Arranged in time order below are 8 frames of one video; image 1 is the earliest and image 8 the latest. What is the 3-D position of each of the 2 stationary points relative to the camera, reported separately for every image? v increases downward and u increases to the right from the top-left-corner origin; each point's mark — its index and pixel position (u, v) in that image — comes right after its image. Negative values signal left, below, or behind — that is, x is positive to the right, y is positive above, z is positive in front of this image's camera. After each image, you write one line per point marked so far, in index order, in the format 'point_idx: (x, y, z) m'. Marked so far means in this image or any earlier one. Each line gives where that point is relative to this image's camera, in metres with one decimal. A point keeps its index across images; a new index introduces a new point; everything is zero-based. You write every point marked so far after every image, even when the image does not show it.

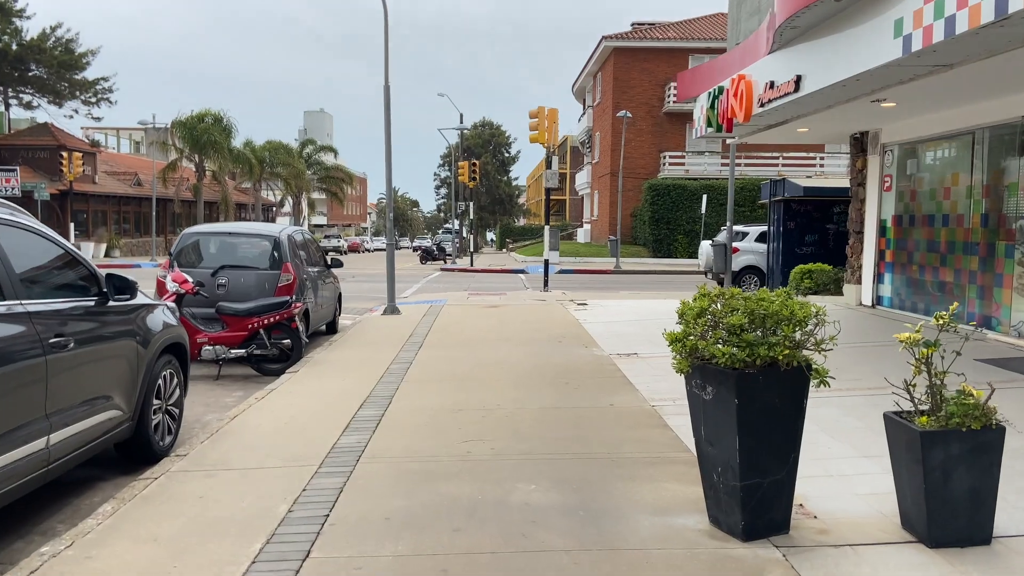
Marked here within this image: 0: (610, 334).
0: (+1.4, -0.7, +11.2) m
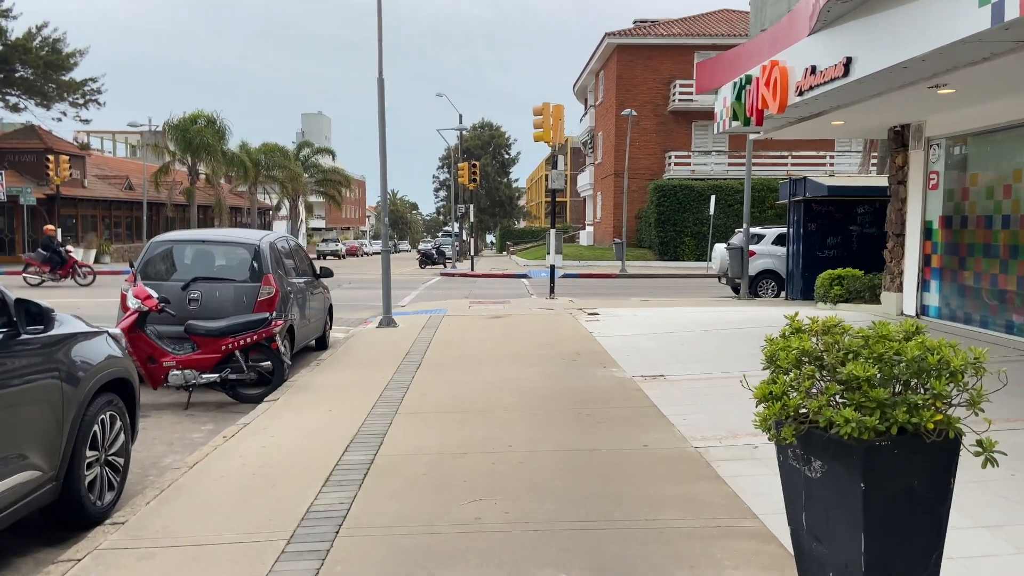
0: (+1.5, -0.8, +10.1) m
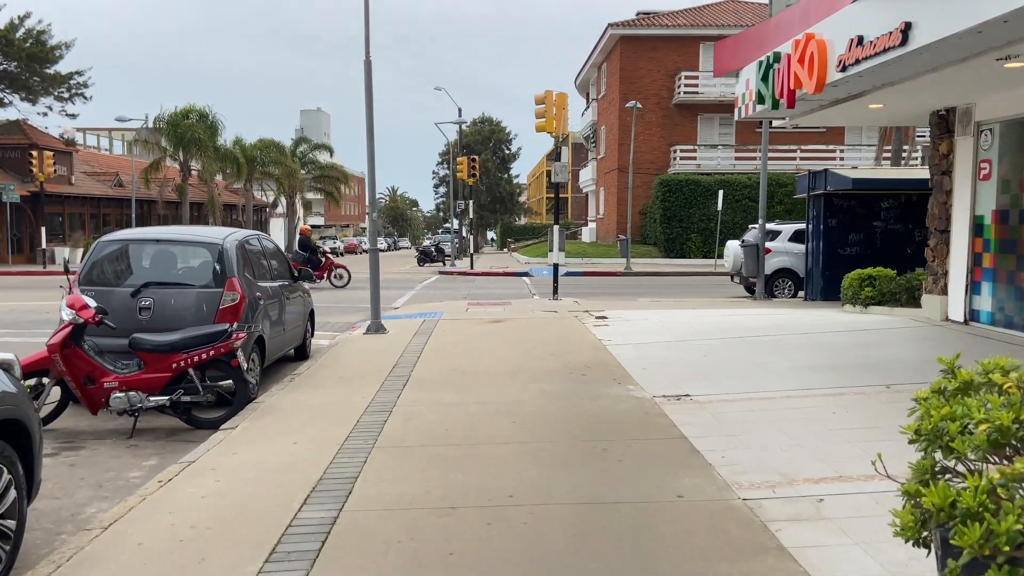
0: (+1.5, -0.9, +8.9) m
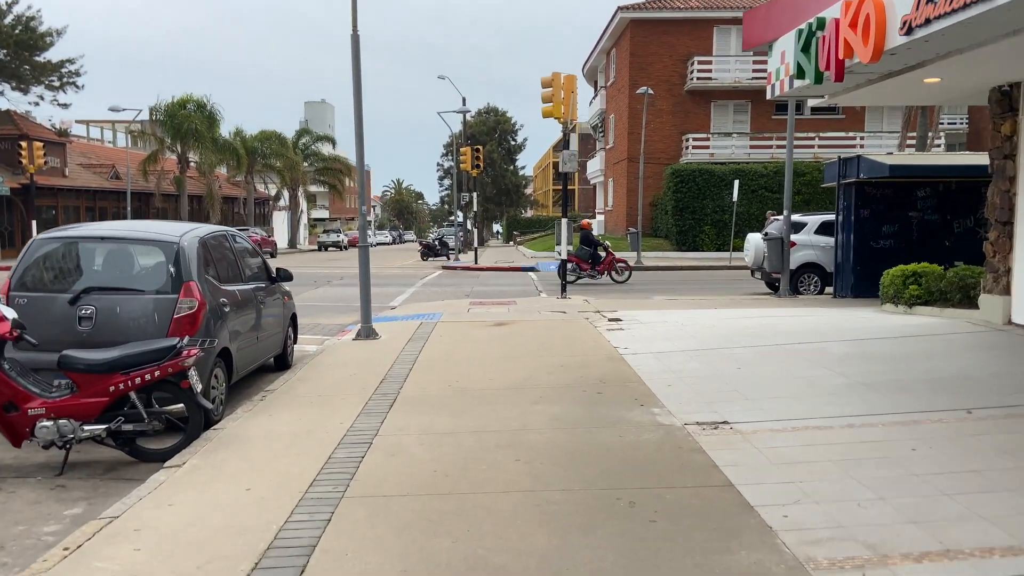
0: (+1.6, -0.9, +7.7) m
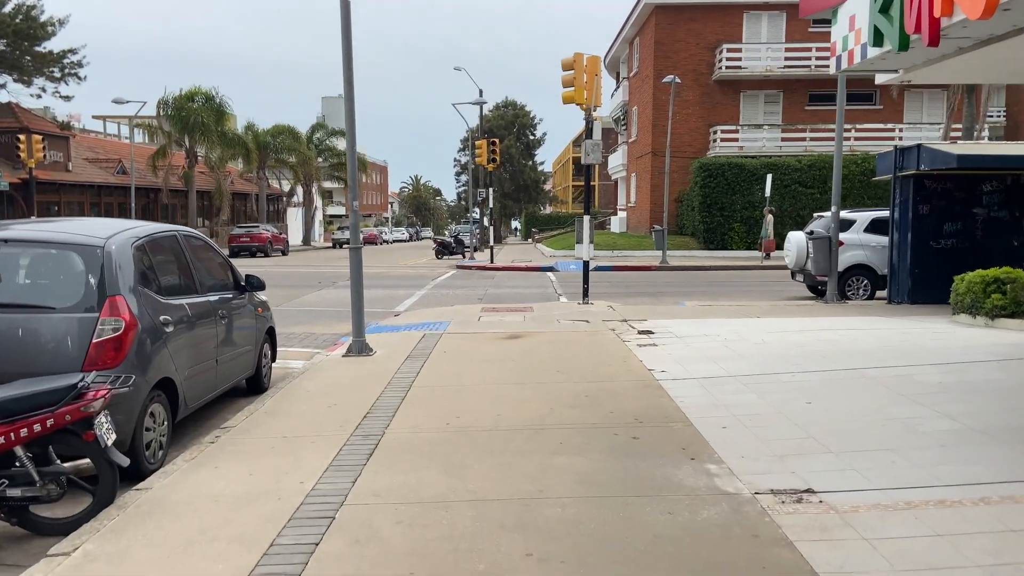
0: (+1.7, -1.0, +6.1) m
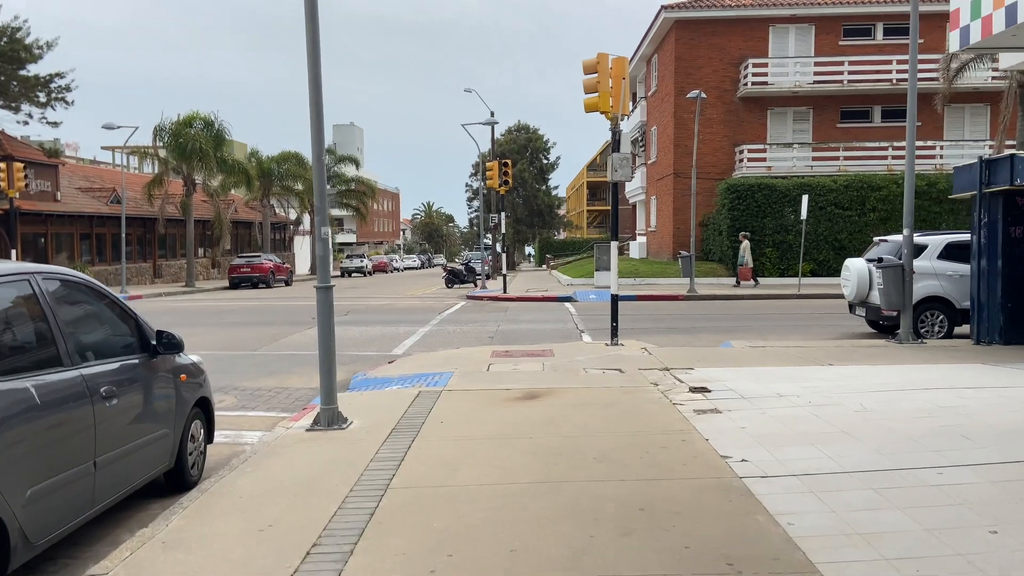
0: (+1.8, -1.4, +3.9) m
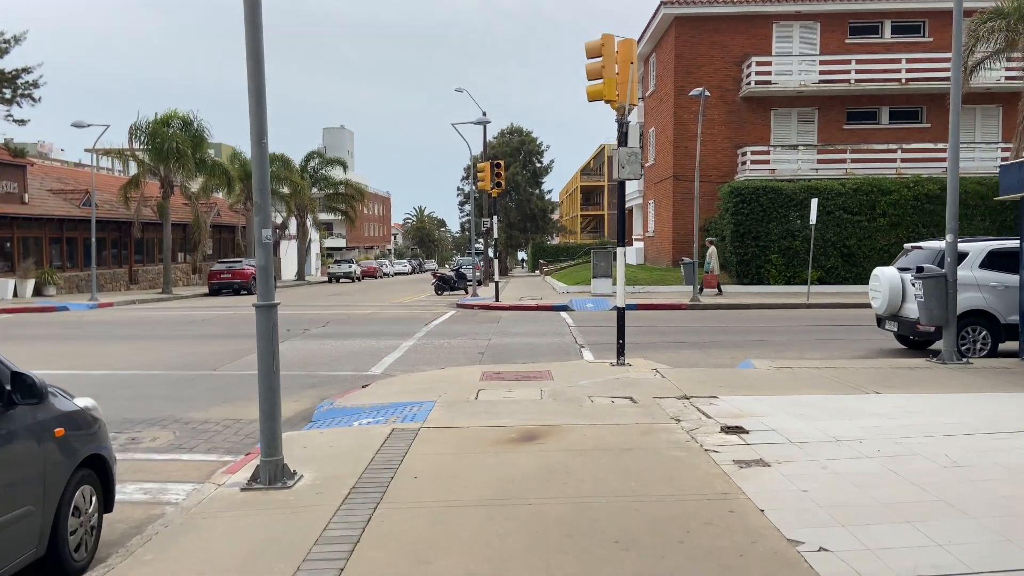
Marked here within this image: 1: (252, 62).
0: (+1.8, -1.5, +2.4) m
1: (-1.9, +1.6, +5.9) m
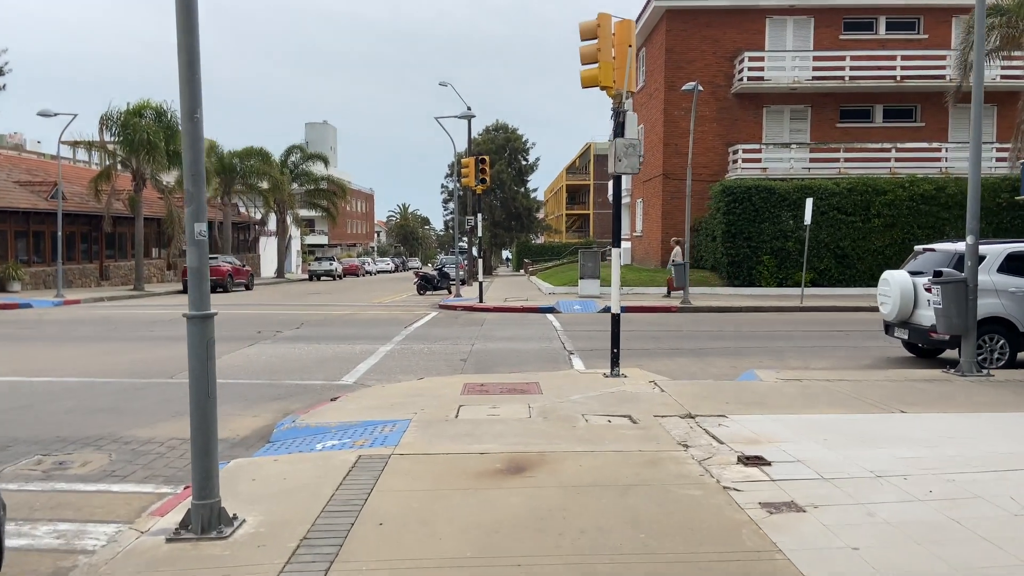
0: (+1.7, -1.5, +1.4) m
1: (-2.0, +1.6, +4.9) m
